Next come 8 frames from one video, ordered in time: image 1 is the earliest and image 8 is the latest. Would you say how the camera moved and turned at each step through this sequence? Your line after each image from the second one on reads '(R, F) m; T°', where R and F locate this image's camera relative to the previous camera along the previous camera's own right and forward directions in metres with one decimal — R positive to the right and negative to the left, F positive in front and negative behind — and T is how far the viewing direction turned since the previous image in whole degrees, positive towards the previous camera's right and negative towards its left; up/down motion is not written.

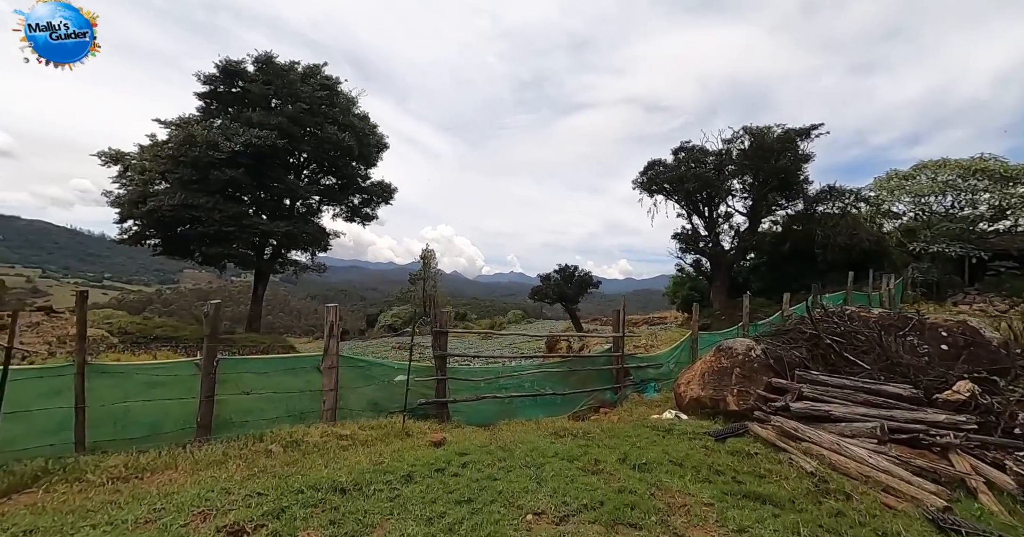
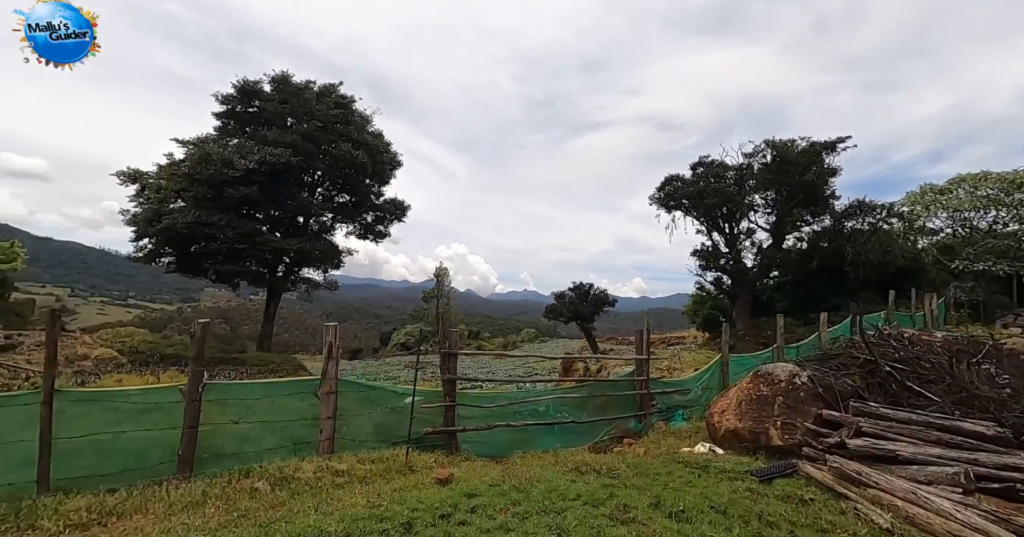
(0.0, +0.4) m; -2°
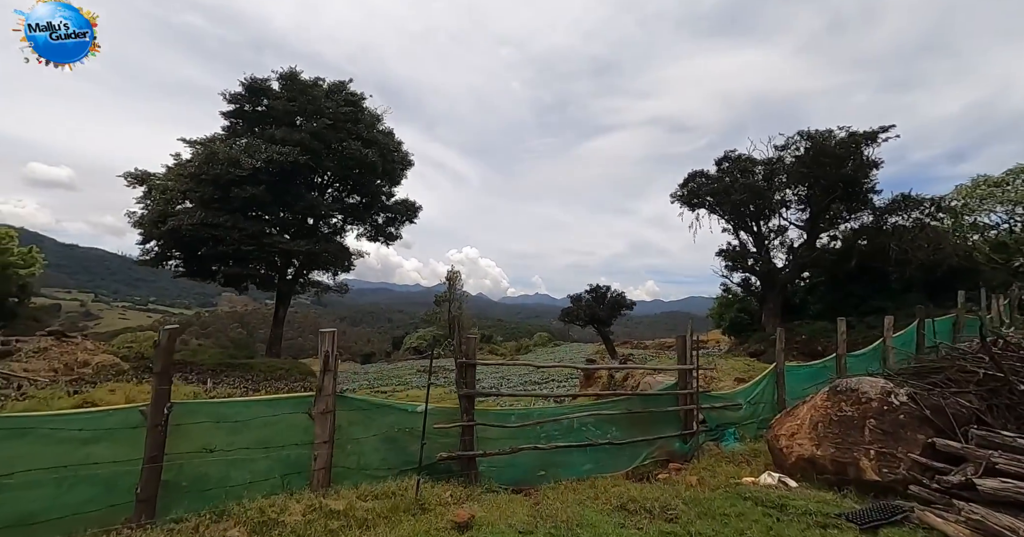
(-0.1, +0.8) m; -2°
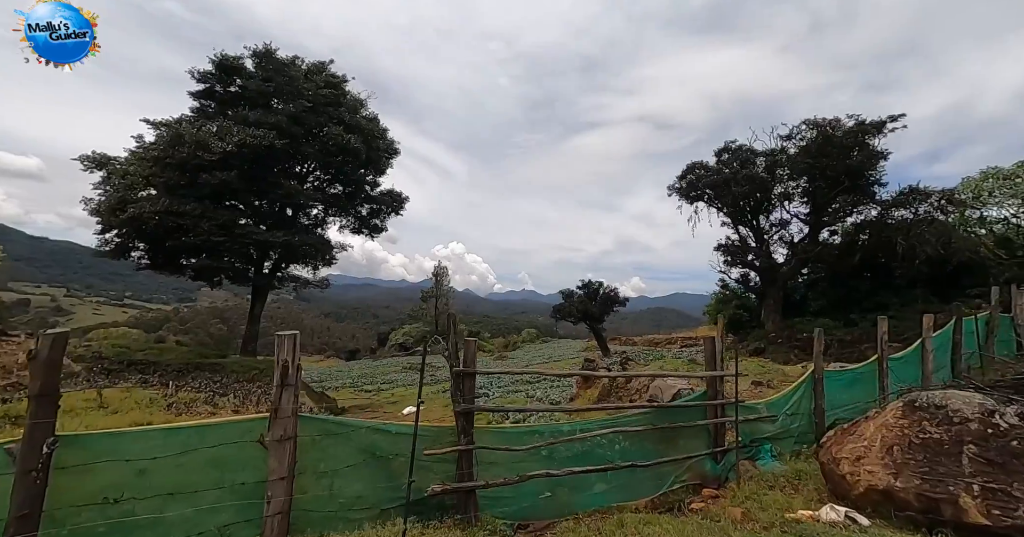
(-0.2, +0.8) m; +2°
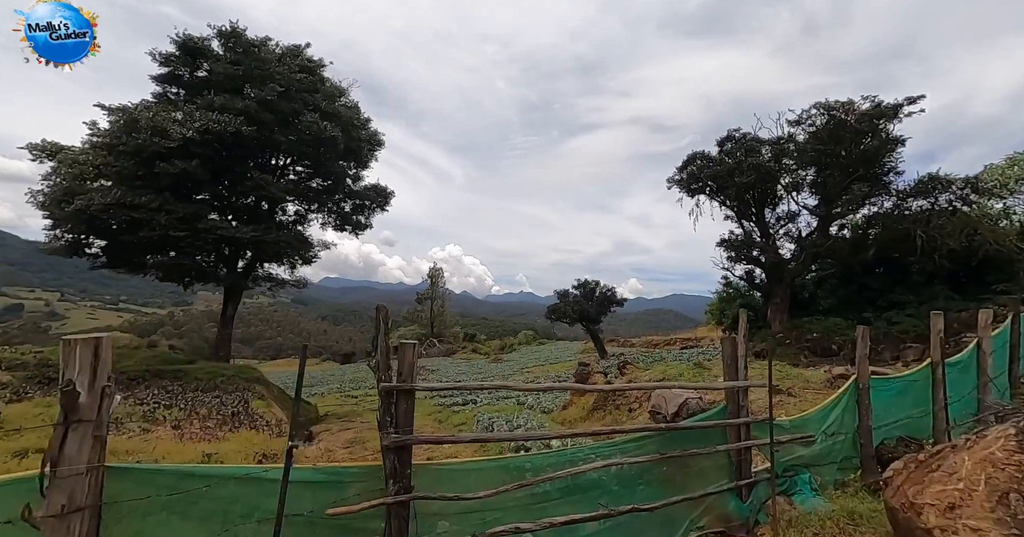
(+0.2, +1.0) m; 0°
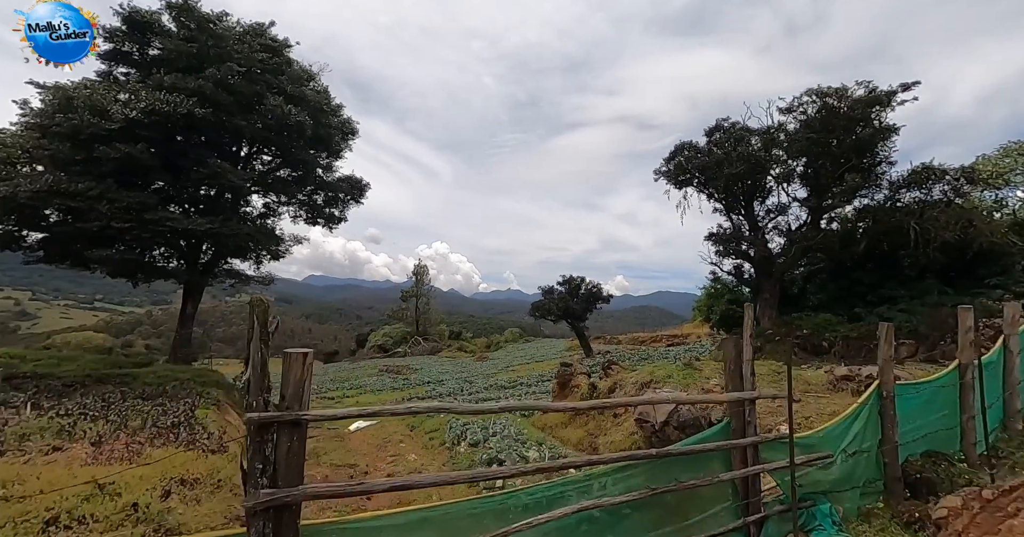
(+0.2, +0.8) m; +2°
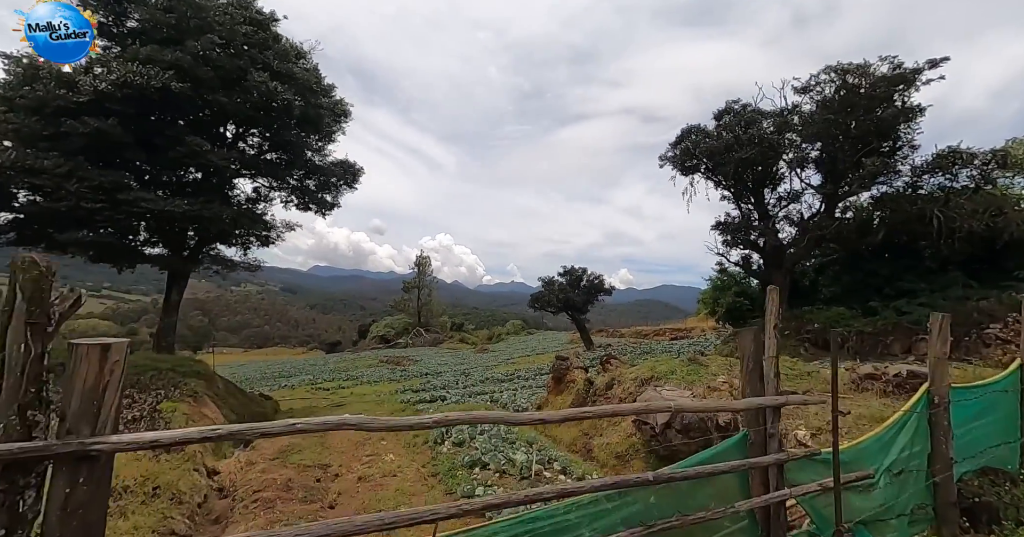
(+0.2, +0.7) m; 0°
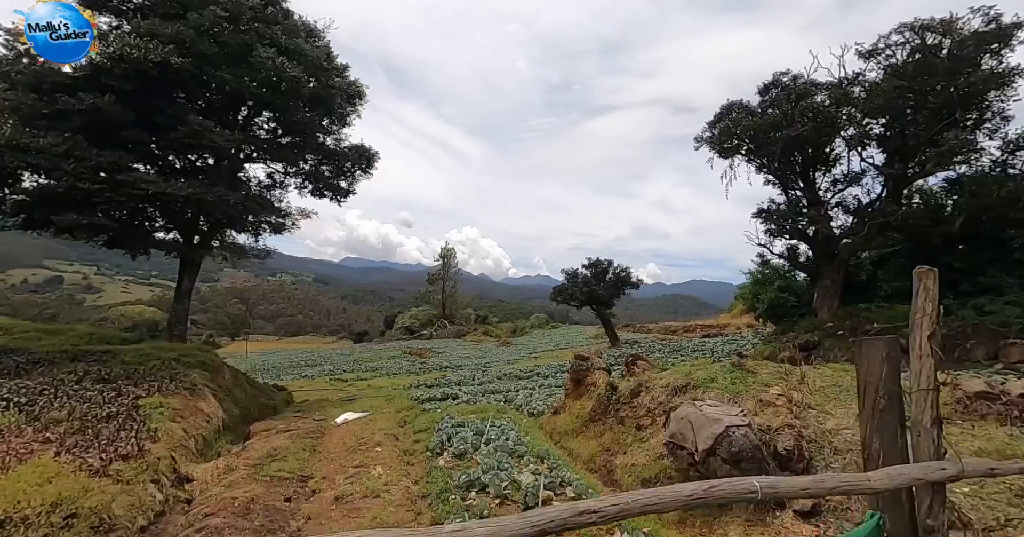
(+0.2, +1.0) m; -3°
